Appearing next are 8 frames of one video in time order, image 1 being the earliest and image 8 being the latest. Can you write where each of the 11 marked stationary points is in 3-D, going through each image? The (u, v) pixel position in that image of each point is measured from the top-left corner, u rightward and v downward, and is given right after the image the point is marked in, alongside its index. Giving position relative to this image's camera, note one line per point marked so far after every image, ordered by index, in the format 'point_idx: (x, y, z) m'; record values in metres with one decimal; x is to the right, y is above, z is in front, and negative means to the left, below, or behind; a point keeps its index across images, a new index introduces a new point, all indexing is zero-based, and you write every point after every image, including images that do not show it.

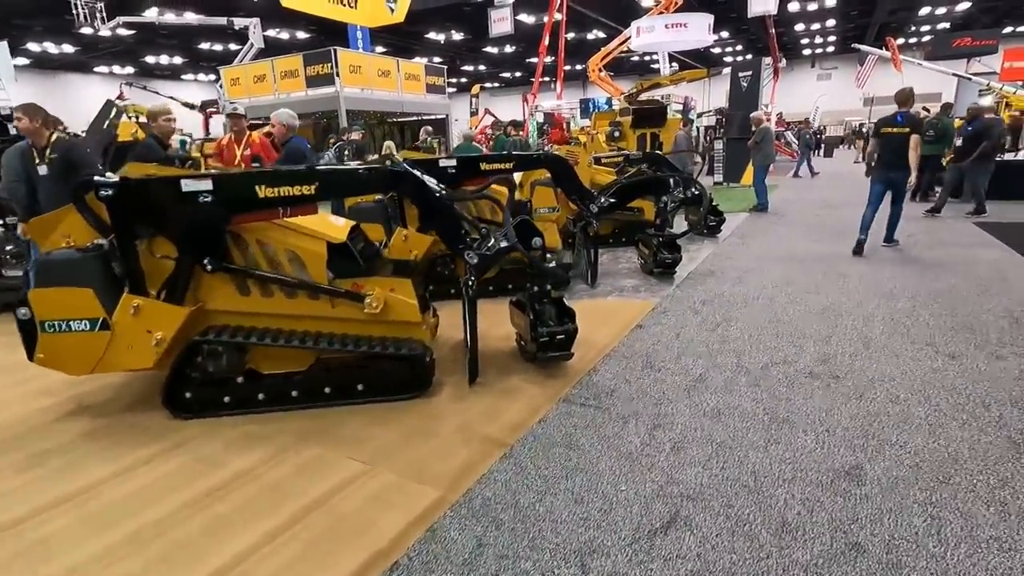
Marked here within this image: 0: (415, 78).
0: (-2.9, +6.4, +16.4) m
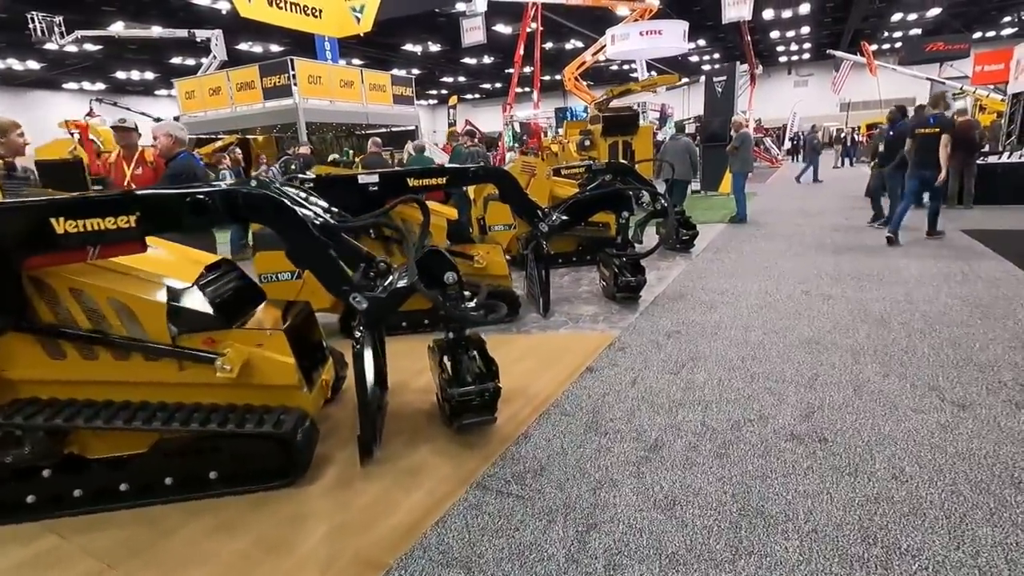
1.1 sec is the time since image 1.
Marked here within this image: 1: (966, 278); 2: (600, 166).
0: (-3.8, +5.9, +15.8) m
1: (+4.2, +0.1, +5.1) m
2: (+1.0, +1.5, +6.5) m
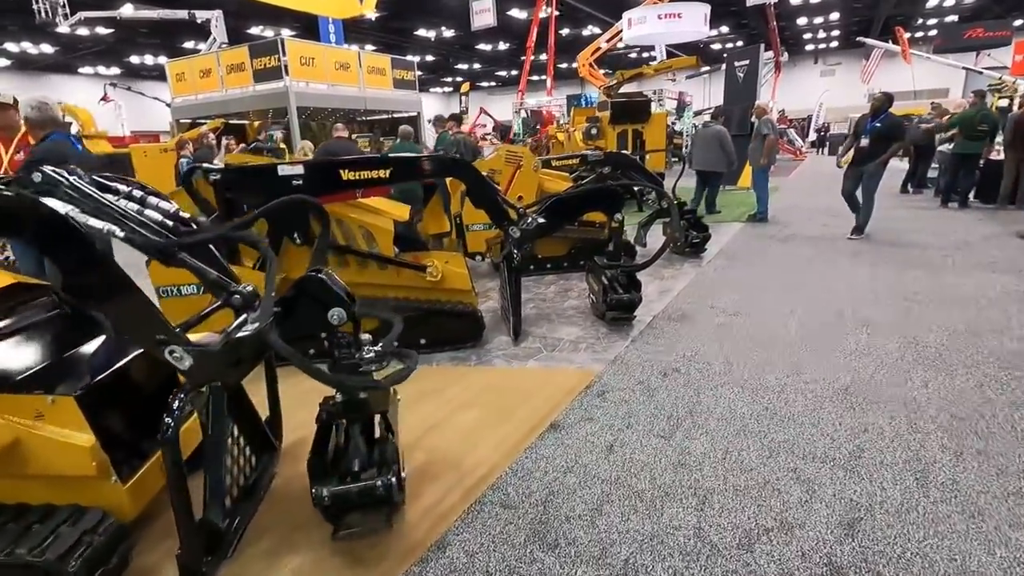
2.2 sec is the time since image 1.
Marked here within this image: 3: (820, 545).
0: (-3.6, +6.0, +14.9) m
1: (+4.0, -0.1, +4.1) m
2: (+0.9, +1.4, +5.6) m
3: (+1.0, -0.9, +1.8) m
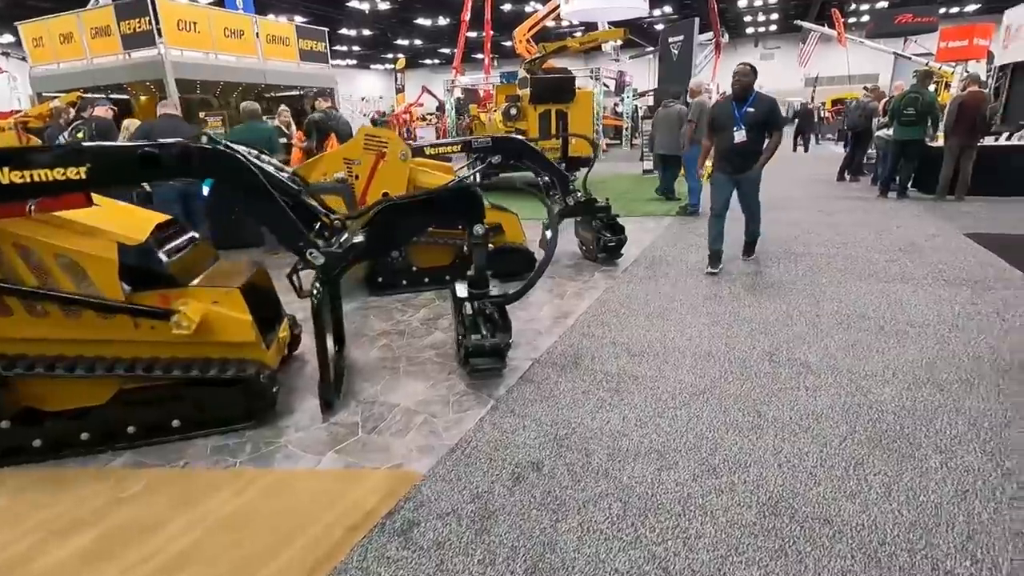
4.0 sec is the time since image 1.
0: (-5.6, +6.1, +13.2) m
1: (+3.0, -0.2, +3.3) m
2: (-0.2, +1.2, +4.4) m
3: (+0.3, -1.1, +0.8) m
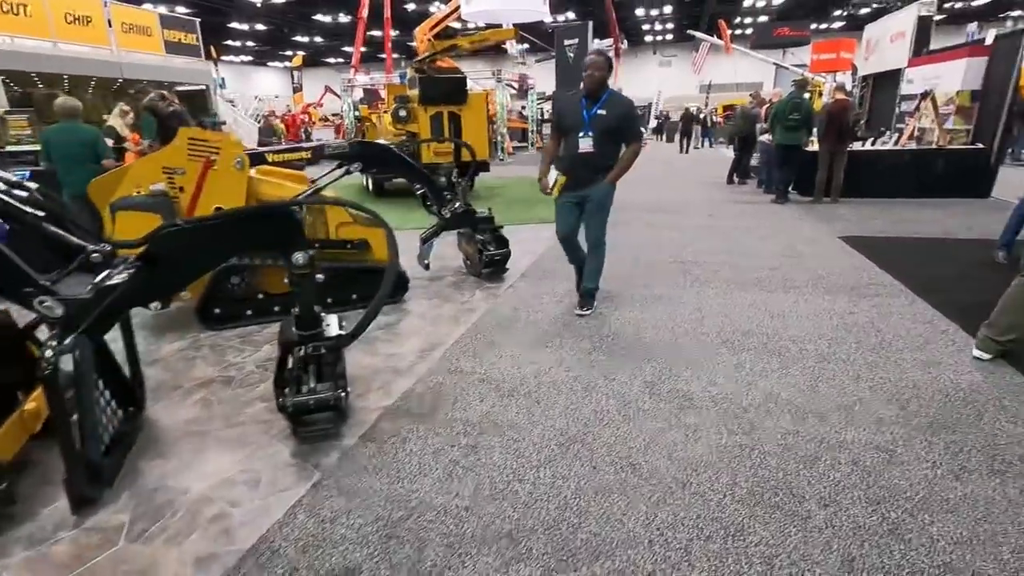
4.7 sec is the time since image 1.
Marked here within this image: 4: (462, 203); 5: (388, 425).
0: (-8.1, +5.6, +11.7) m
1: (+2.2, -0.3, +3.2) m
2: (-1.3, +1.0, +3.9) m
3: (-0.1, -1.3, +0.3) m
4: (-0.4, +0.7, +4.6) m
5: (-0.6, -0.6, +2.5) m
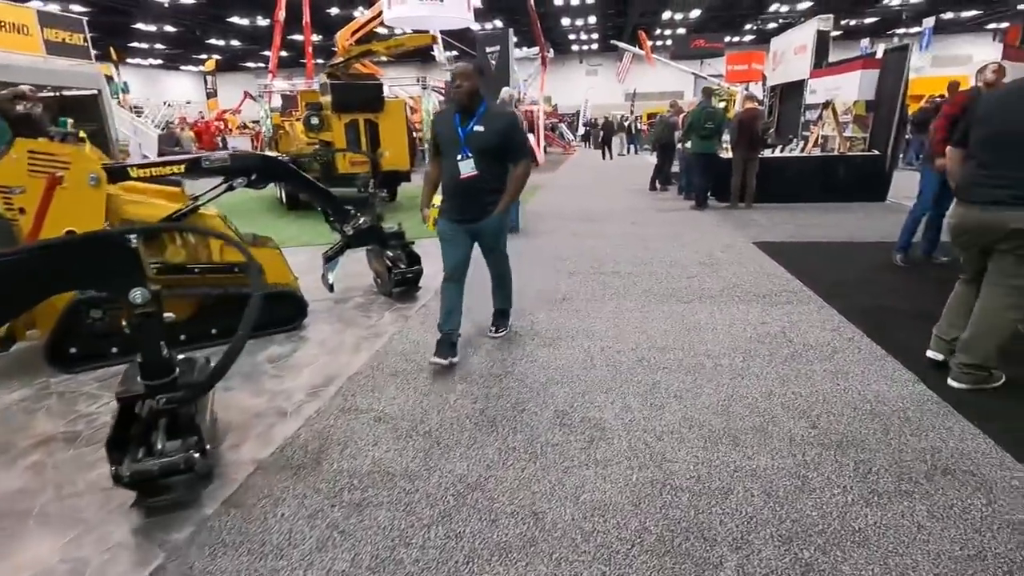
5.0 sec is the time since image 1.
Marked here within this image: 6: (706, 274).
0: (-9.7, +5.1, +10.5) m
1: (+1.6, -0.4, +3.2) m
2: (-1.9, +0.8, +3.5) m
3: (-0.3, -1.4, 0.0) m
4: (-1.1, +0.6, +4.3) m
5: (-1.0, -0.8, +2.1) m
6: (+1.7, +0.1, +4.8) m
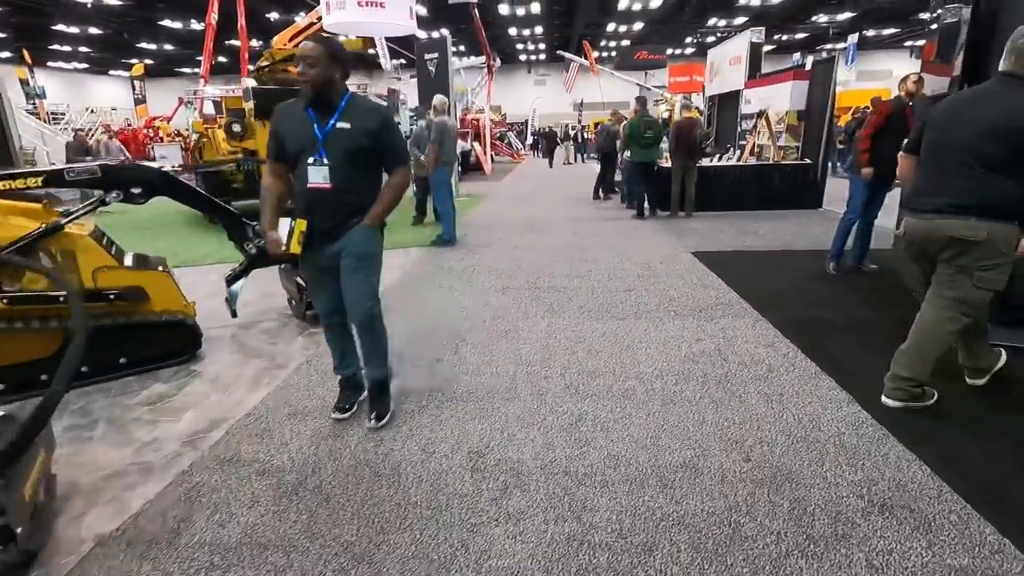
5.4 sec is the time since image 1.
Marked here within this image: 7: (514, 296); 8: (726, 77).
0: (-10.9, +4.6, +9.5) m
1: (+1.2, -0.5, +3.0) m
2: (-2.4, +0.7, +3.0) m
3: (-0.4, -1.5, -0.3) m
4: (-1.7, +0.4, +3.9) m
5: (-1.4, -0.9, +1.8) m
6: (+1.1, 0.0, +4.6) m
7: (0.0, -0.1, +4.5) m
8: (+4.5, +4.5, +11.3) m
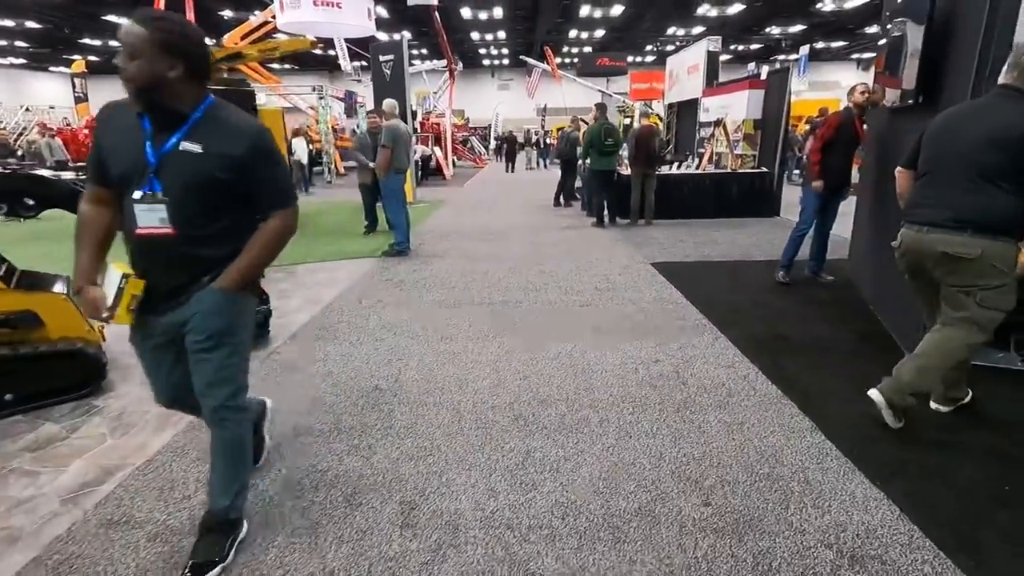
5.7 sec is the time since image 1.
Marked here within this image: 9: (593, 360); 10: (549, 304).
0: (-11.6, +4.4, +8.5) m
1: (+0.9, -0.6, +2.9) m
2: (-2.7, +0.5, +2.6) m
3: (-0.5, -1.6, -0.6) m
4: (-2.1, +0.3, +3.5) m
5: (-1.6, -1.0, +1.4) m
6: (+0.7, -0.1, +4.4) m
7: (-0.4, -0.2, +4.3) m
8: (+3.6, +4.3, +11.4) m
9: (+0.5, -0.5, +3.3) m
10: (+0.3, -0.1, +4.4) m
